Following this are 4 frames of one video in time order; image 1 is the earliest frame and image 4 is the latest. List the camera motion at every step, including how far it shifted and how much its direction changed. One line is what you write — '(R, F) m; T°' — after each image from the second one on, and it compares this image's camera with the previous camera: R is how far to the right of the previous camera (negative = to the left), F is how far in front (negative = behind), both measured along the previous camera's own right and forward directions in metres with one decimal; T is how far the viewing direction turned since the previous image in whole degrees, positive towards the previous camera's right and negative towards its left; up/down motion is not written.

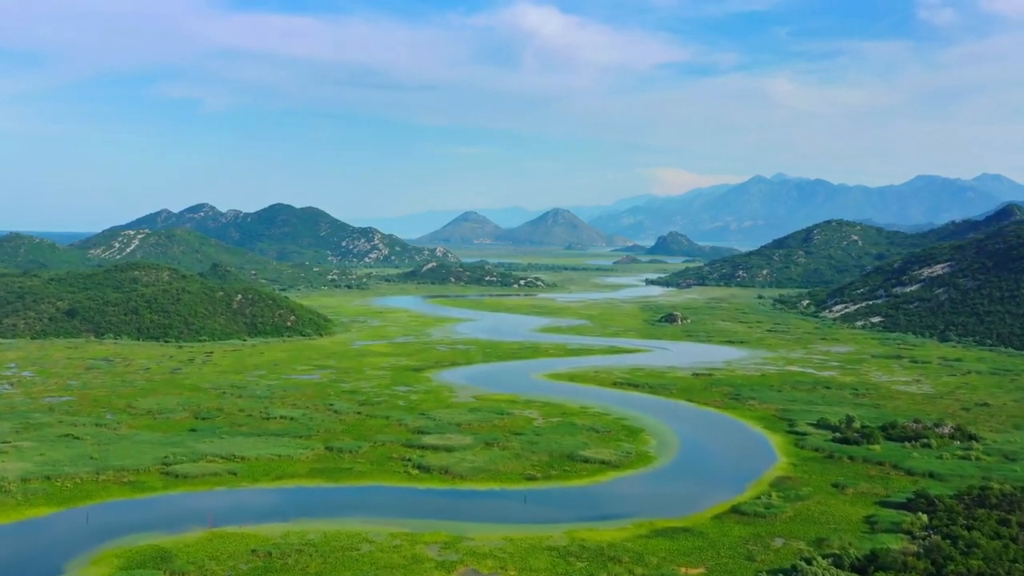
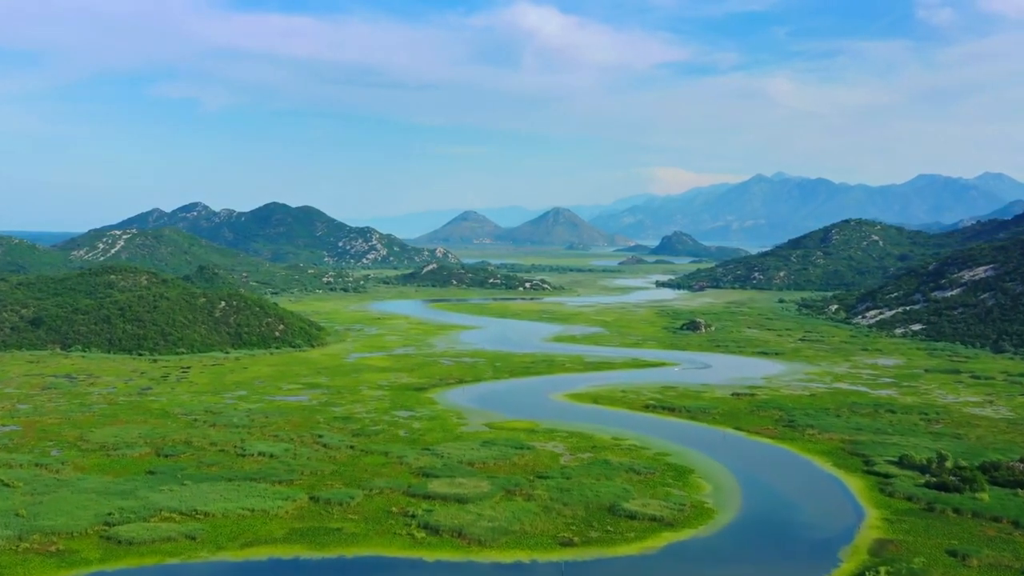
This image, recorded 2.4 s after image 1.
(-1.6, +9.8) m; 0°
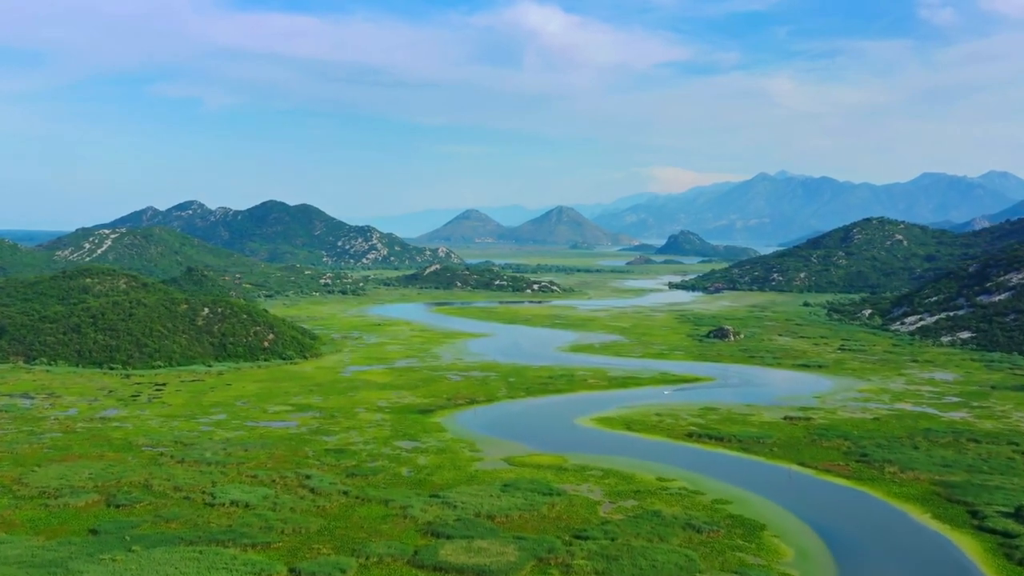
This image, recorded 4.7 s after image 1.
(-1.5, +9.3) m; 0°
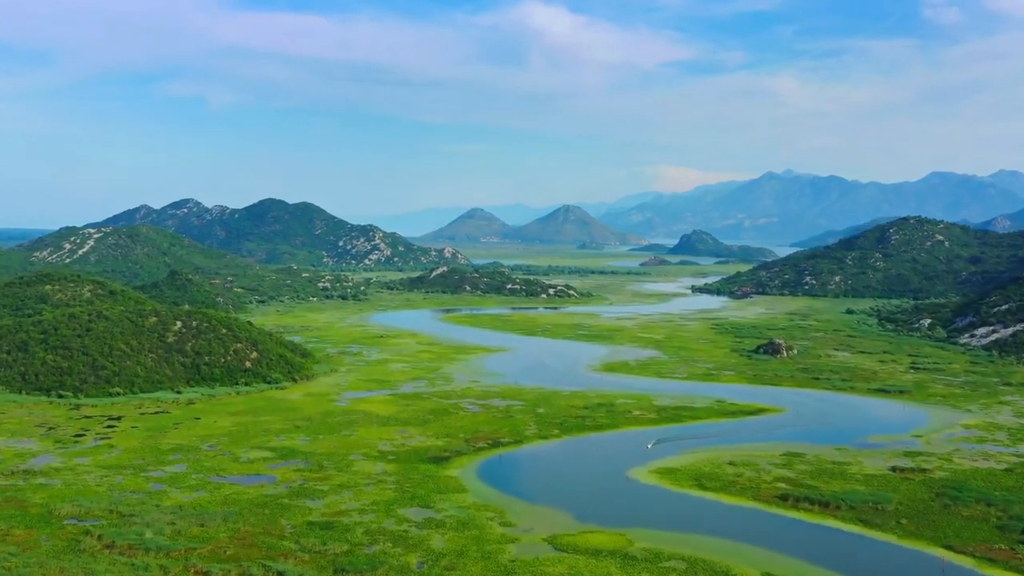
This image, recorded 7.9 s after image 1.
(-2.2, +13.1) m; 0°
